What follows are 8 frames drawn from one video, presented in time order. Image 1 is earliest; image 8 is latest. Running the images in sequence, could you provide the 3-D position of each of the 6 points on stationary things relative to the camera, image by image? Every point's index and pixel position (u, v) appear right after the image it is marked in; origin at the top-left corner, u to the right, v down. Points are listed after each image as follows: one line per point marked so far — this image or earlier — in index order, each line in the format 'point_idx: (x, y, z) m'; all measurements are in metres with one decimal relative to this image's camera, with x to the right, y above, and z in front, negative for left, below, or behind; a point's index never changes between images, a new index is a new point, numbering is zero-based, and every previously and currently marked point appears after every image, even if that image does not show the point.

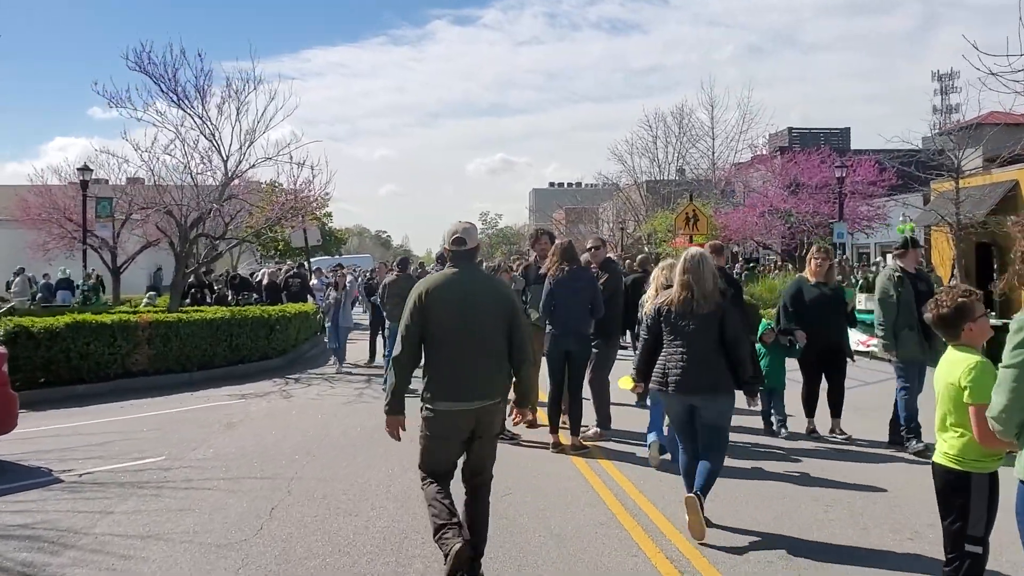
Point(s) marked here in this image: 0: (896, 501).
0: (+2.6, -1.5, +6.7) m
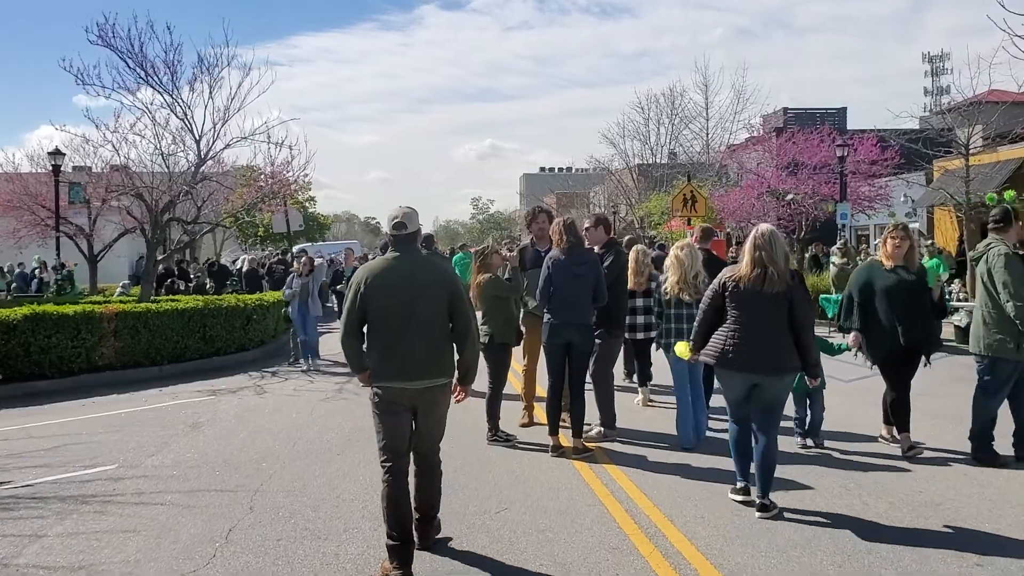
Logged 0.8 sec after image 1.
0: (+2.6, -1.4, +5.8) m
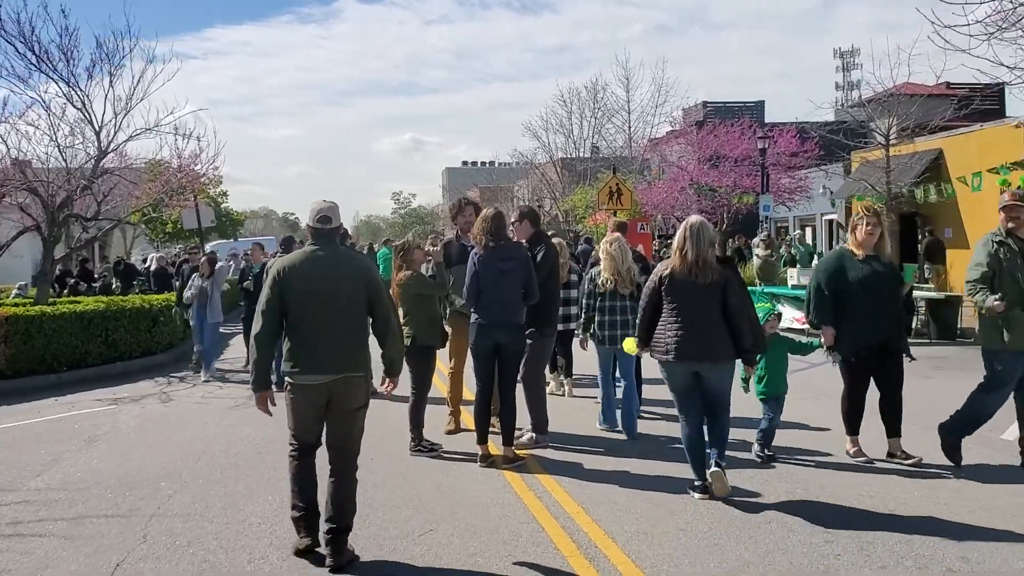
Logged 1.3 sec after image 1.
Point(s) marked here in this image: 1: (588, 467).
0: (+2.2, -1.3, +5.5) m
1: (+0.5, -1.3, +6.9) m
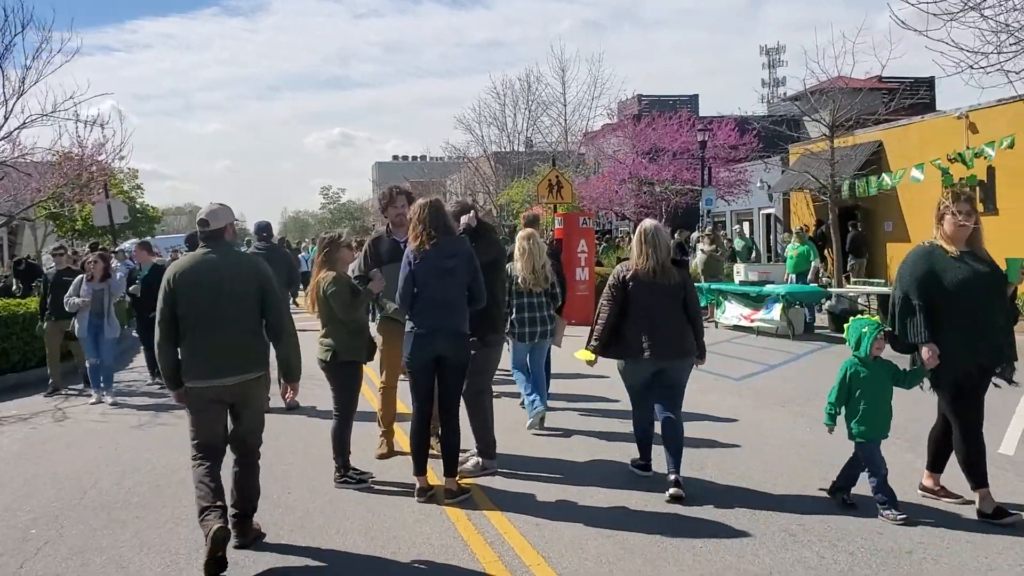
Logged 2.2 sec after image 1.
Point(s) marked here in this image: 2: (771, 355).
0: (+2.0, -1.3, +4.6) m
1: (+0.2, -1.3, +6.0) m
2: (+3.4, -0.9, +12.9) m
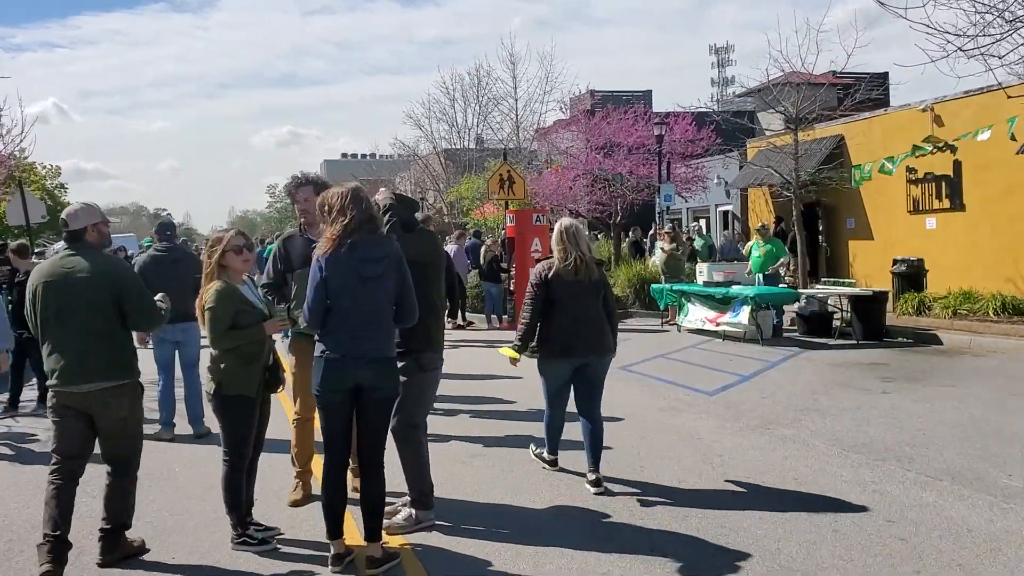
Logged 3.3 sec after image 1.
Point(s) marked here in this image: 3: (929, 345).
0: (+1.7, -1.4, +3.5) m
1: (-0.1, -1.4, +4.7) m
2: (+2.8, -0.9, +11.8) m
3: (+6.2, -0.8, +14.3) m
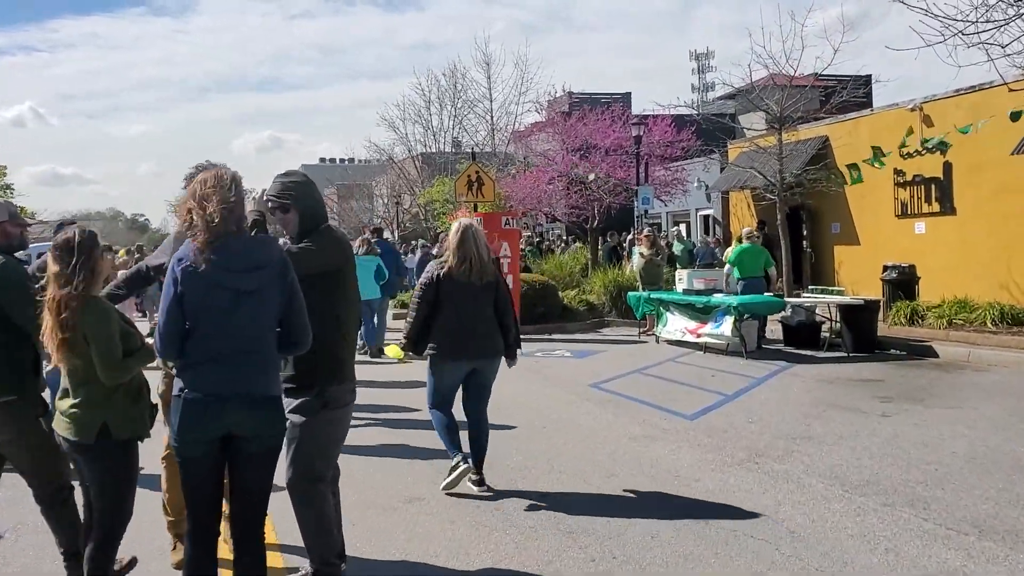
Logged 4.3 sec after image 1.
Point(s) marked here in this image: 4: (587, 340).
0: (+1.5, -1.4, +2.4) m
1: (-0.4, -1.4, +3.6) m
2: (+2.4, -1.0, +10.8) m
3: (+5.7, -0.9, +13.3) m
4: (+1.2, -0.9, +15.9) m
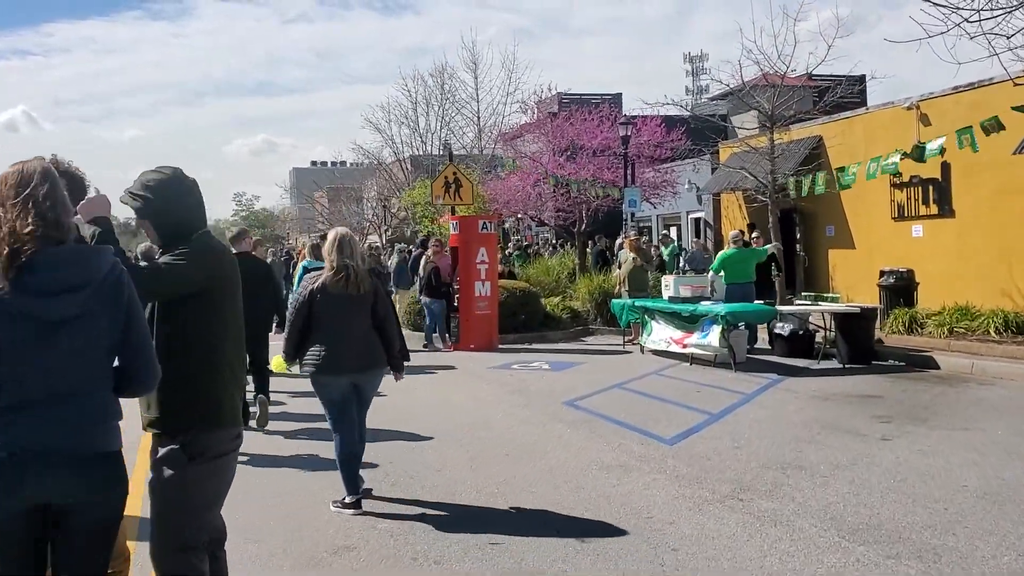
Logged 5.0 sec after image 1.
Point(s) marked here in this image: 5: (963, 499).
0: (+1.2, -1.5, +1.6) m
1: (-0.7, -1.5, +2.8) m
2: (+2.0, -1.1, +10.0) m
3: (+5.3, -1.0, +12.5) m
4: (+0.9, -1.0, +15.1) m
5: (+2.7, -1.3, +5.9) m
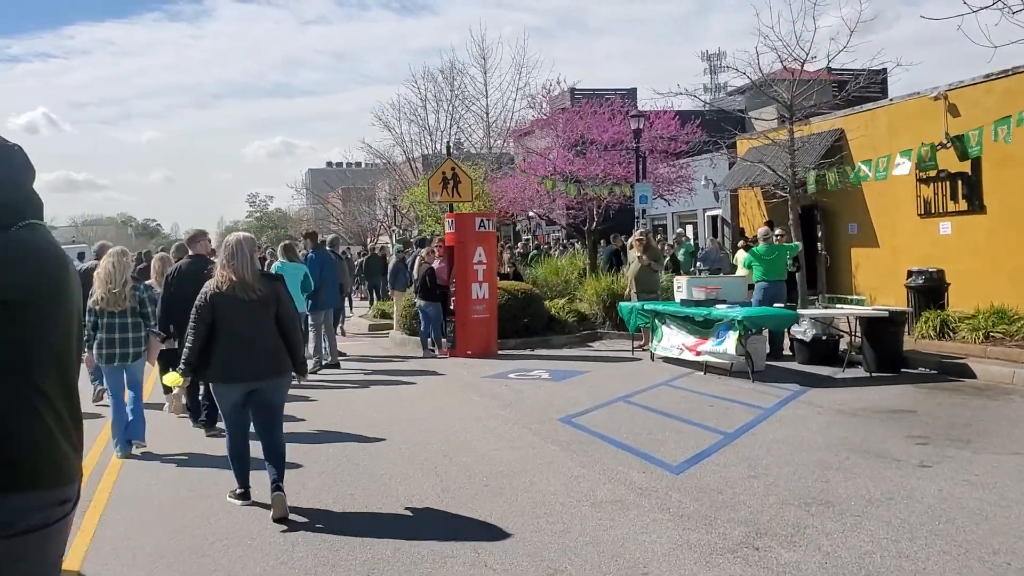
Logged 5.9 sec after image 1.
0: (+0.9, -1.5, +0.6) m
1: (-0.9, -1.5, +1.9) m
2: (+2.0, -1.2, +9.0) m
3: (+5.3, -1.1, +11.5) m
4: (+0.9, -1.0, +14.1) m
5: (+2.6, -1.3, +4.9) m
